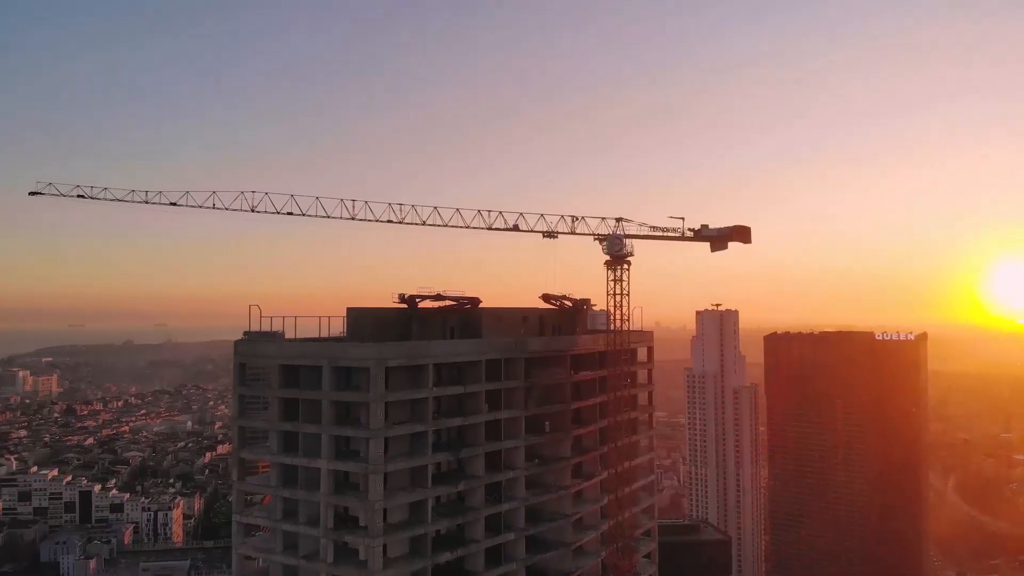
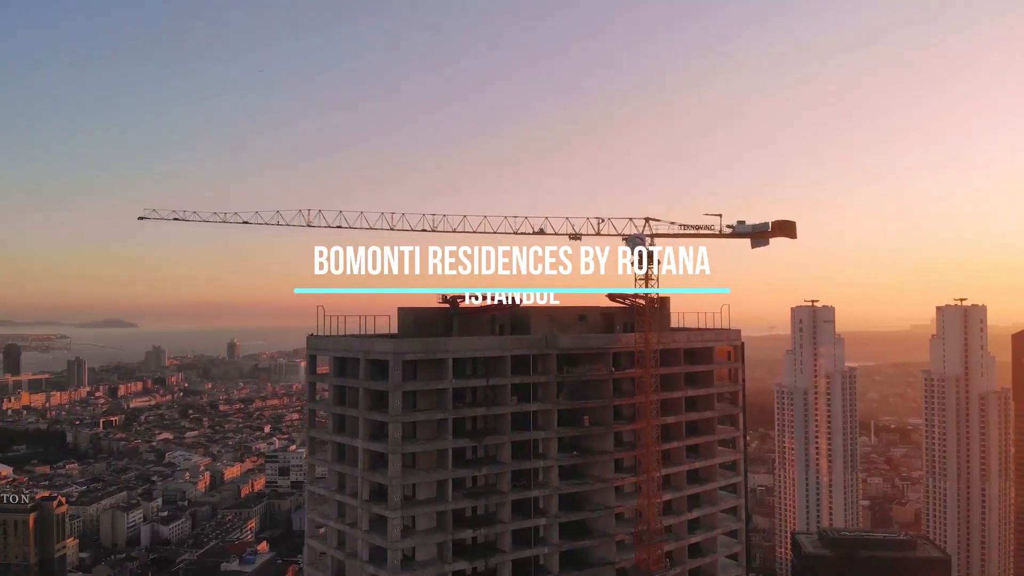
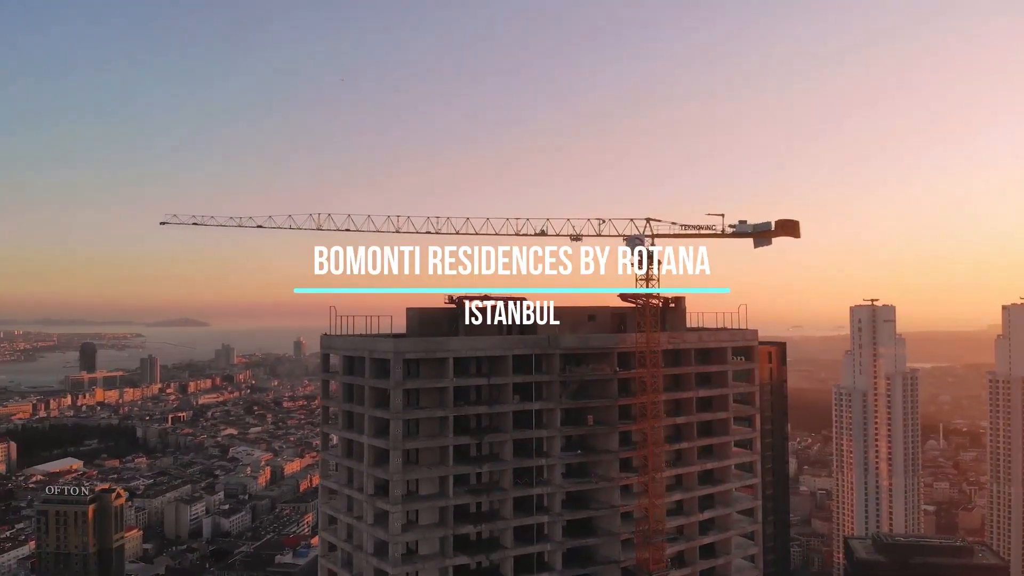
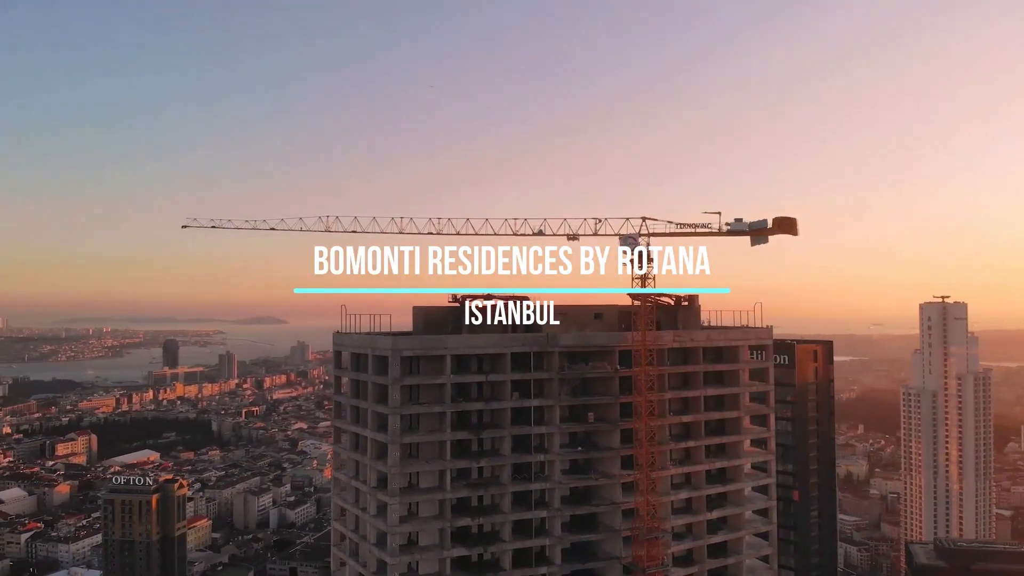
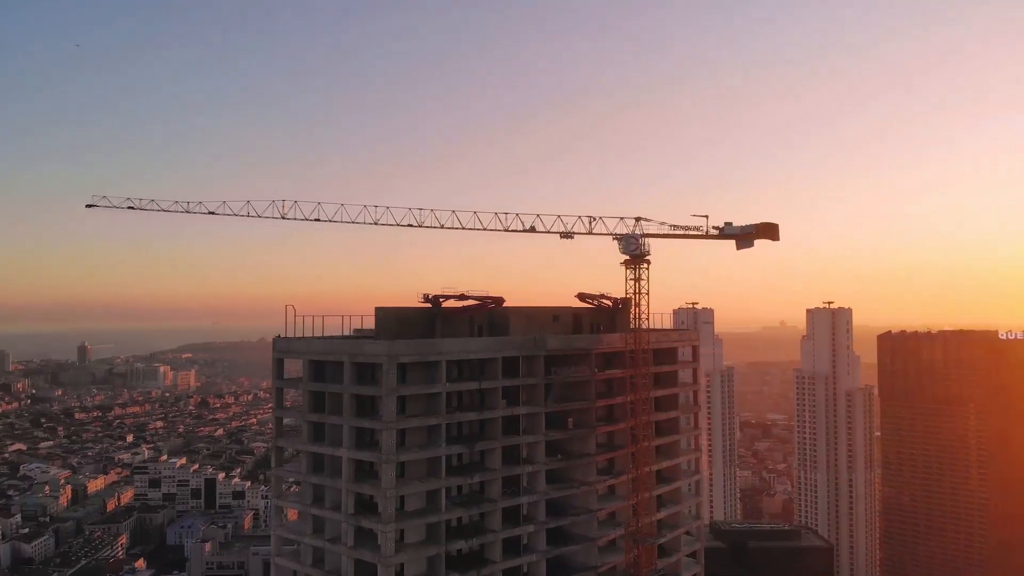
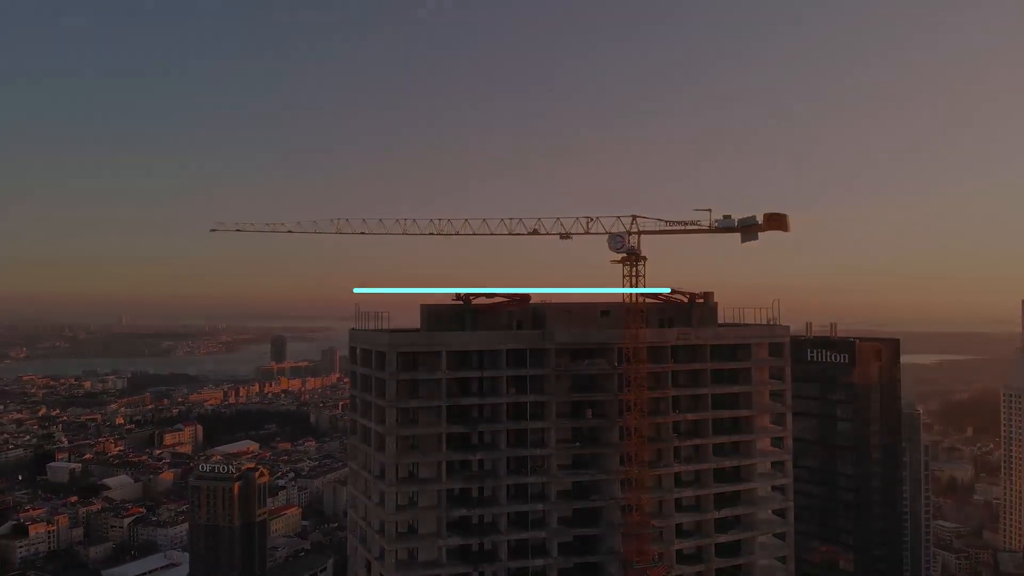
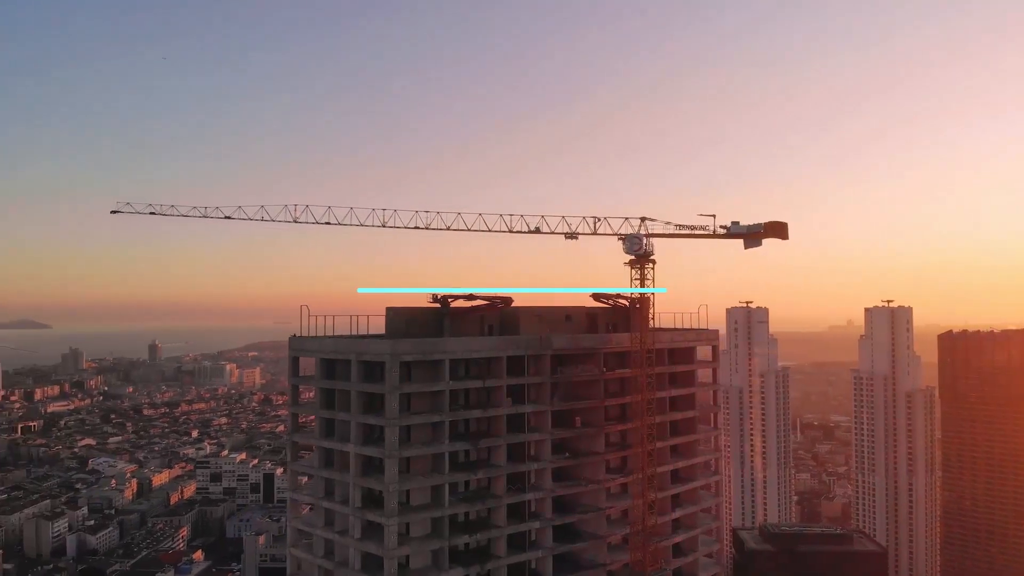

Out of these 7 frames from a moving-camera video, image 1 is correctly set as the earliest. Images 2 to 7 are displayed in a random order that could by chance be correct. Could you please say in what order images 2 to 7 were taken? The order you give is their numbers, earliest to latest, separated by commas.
5, 7, 2, 3, 4, 6
